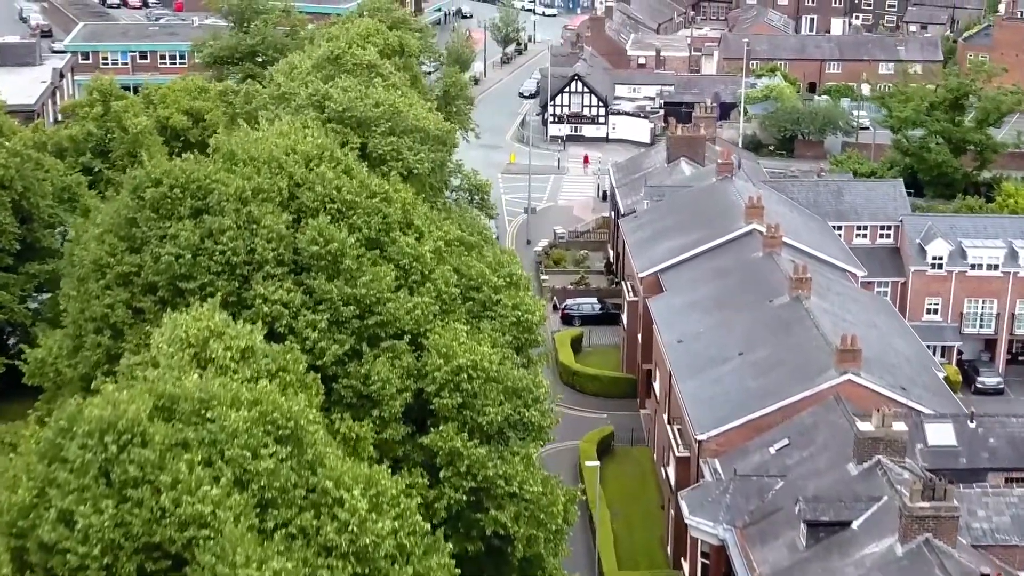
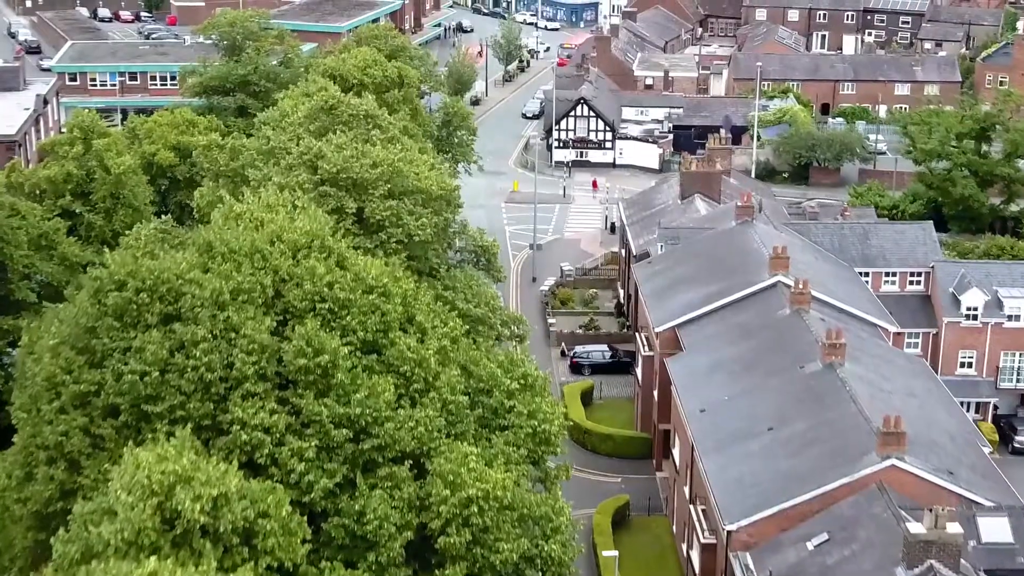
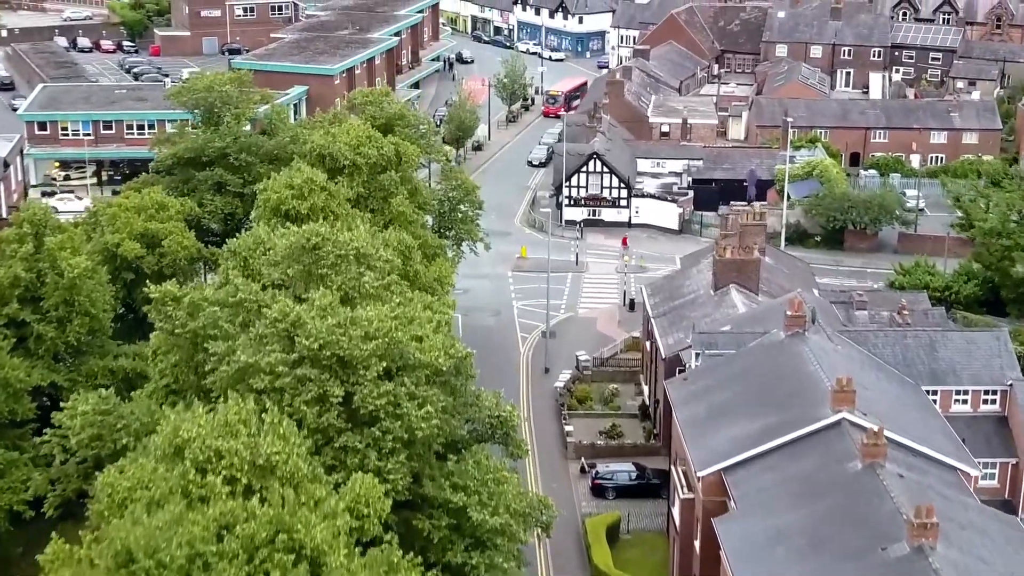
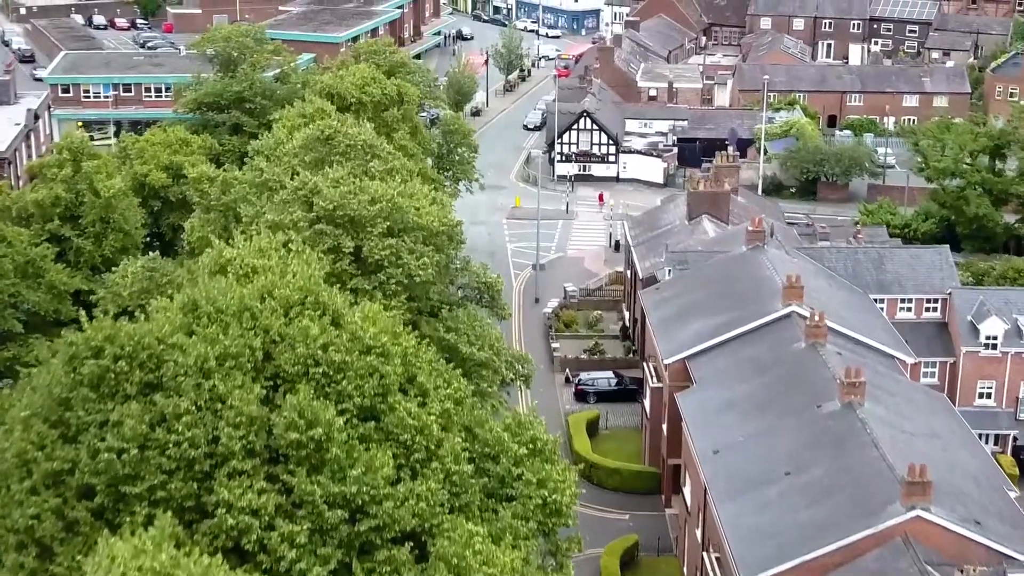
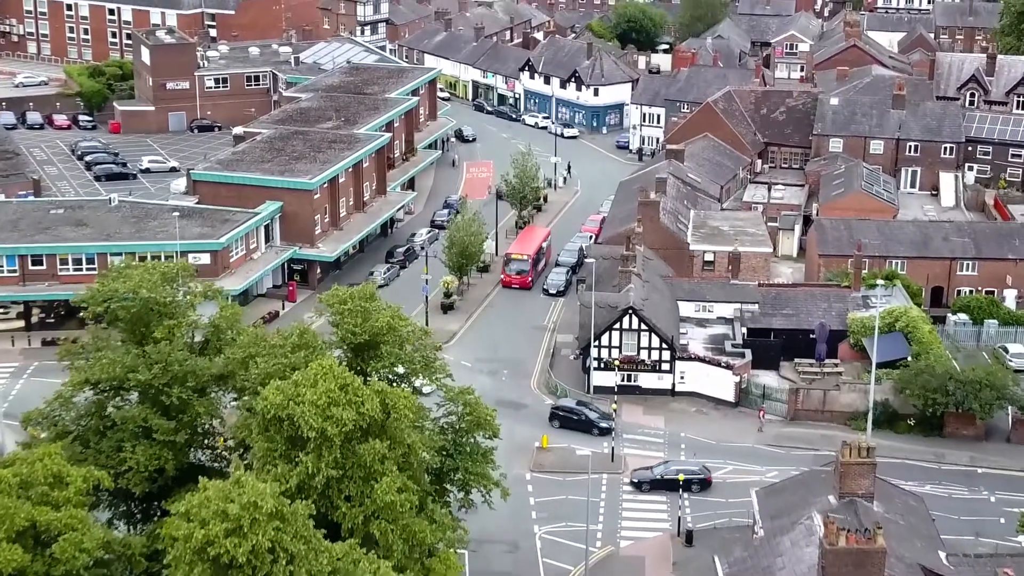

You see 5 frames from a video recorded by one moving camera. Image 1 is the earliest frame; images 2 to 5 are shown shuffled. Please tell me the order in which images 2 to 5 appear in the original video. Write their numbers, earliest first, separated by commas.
2, 4, 3, 5
